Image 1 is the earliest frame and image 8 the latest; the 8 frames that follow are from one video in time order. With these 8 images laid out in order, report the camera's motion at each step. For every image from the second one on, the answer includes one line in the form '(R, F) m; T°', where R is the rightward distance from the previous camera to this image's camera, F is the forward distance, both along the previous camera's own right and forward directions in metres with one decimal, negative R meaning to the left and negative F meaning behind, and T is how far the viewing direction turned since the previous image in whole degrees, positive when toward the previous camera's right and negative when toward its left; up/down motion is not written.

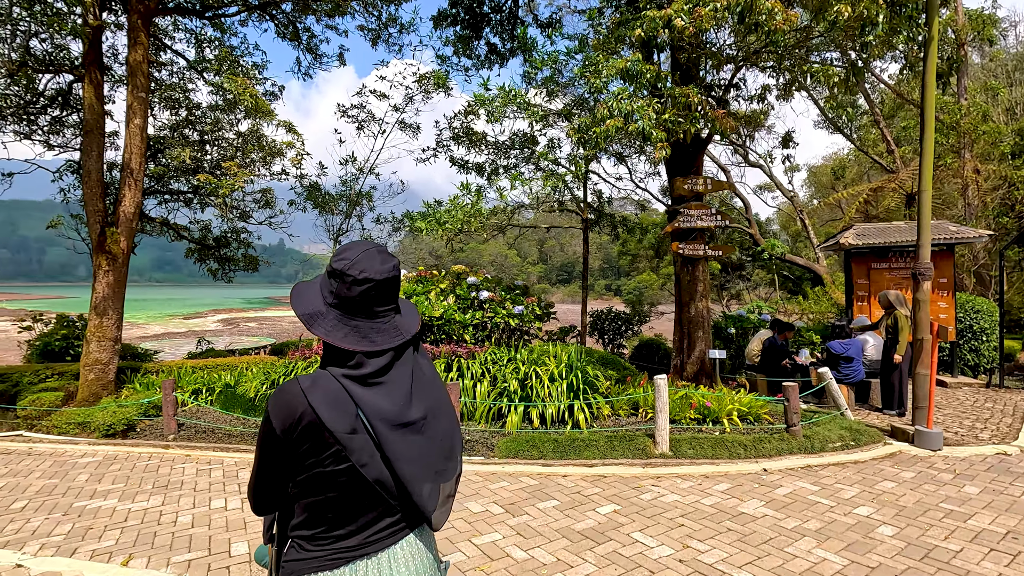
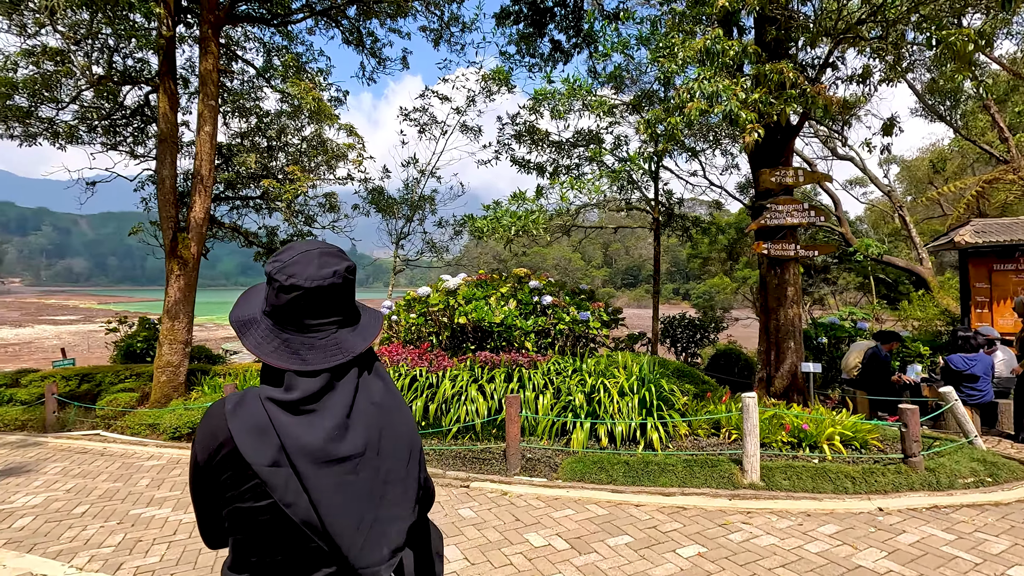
(0.0, +0.4) m; -7°
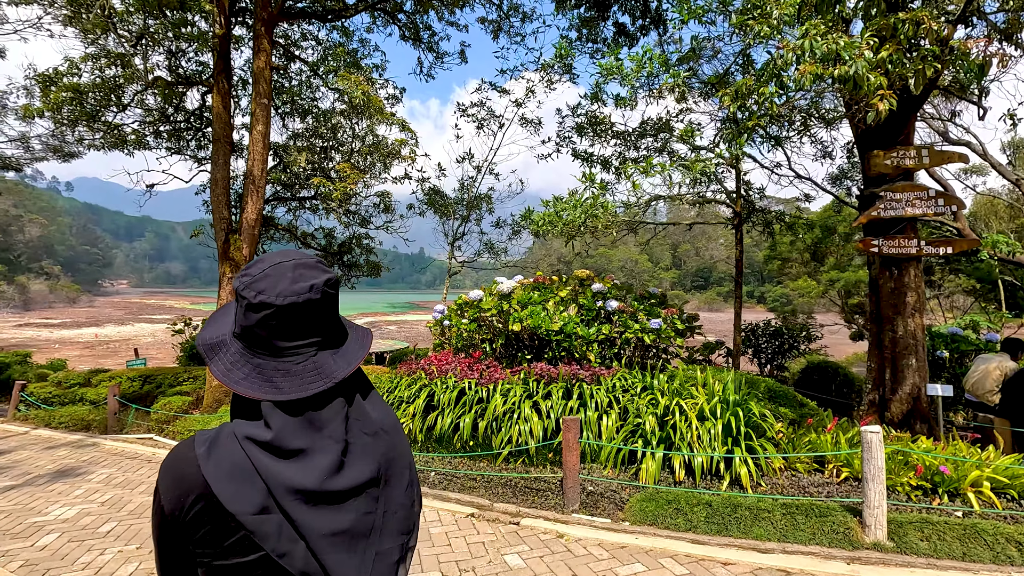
(0.0, +0.6) m; -7°
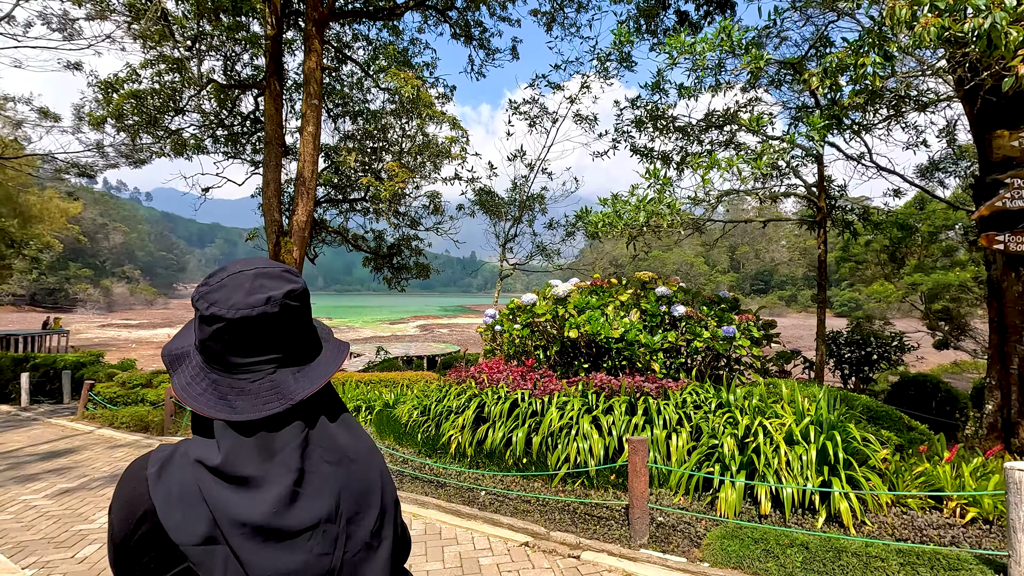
(-0.1, +0.4) m; -5°
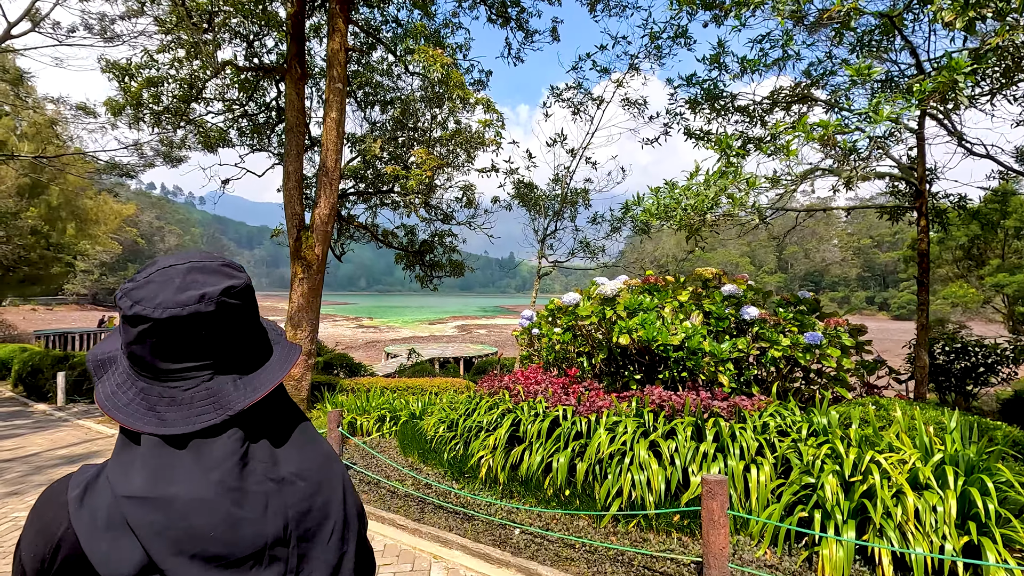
(0.0, +0.7) m; -4°
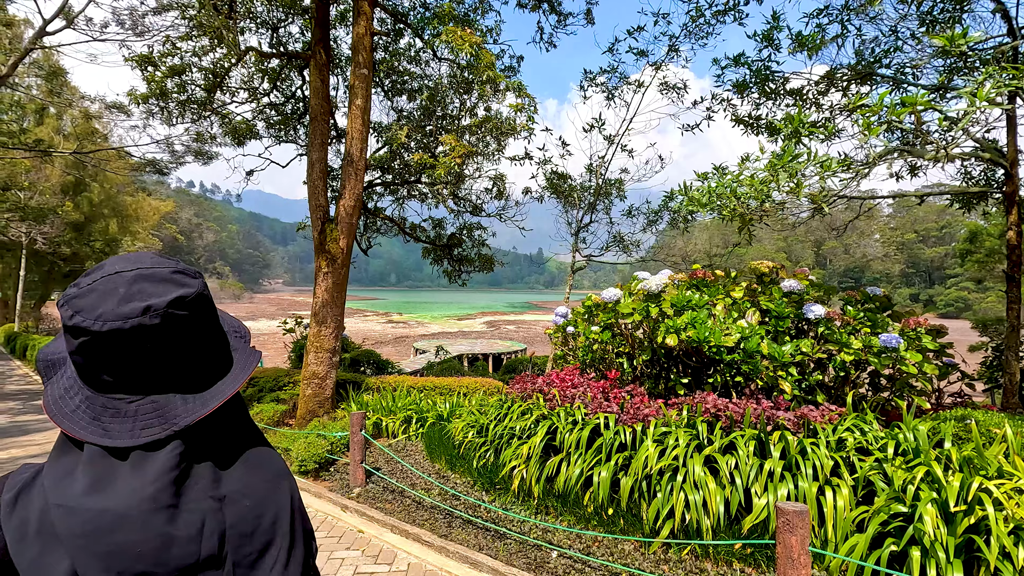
(-0.1, +0.4) m; -3°
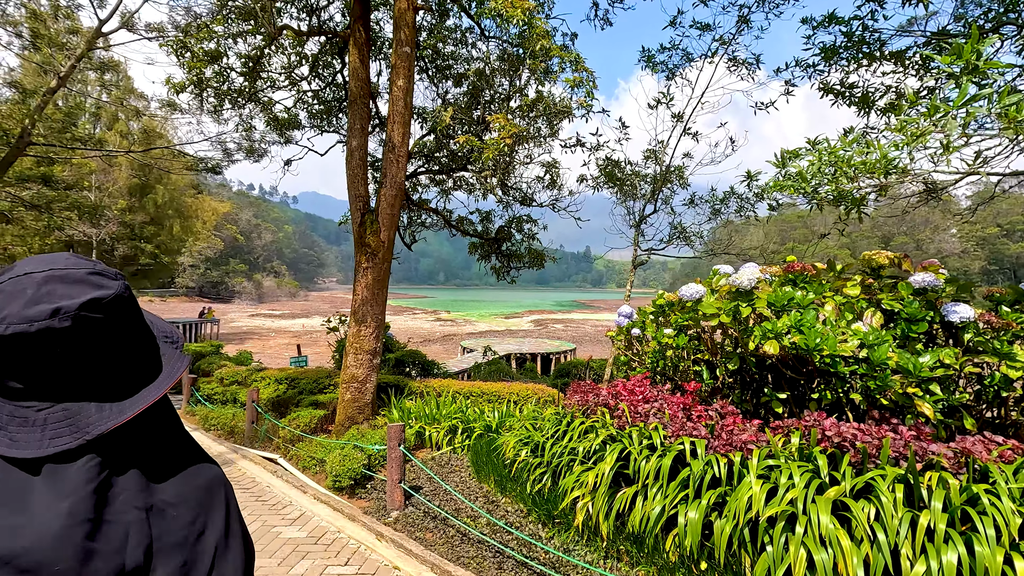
(-0.1, +0.6) m; -5°
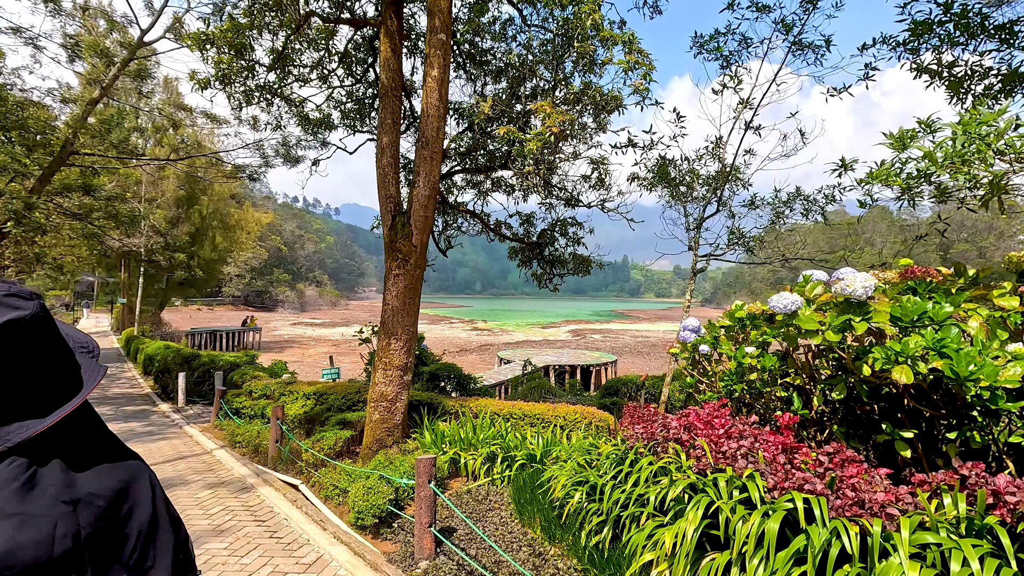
(-0.1, +0.6) m; -4°
